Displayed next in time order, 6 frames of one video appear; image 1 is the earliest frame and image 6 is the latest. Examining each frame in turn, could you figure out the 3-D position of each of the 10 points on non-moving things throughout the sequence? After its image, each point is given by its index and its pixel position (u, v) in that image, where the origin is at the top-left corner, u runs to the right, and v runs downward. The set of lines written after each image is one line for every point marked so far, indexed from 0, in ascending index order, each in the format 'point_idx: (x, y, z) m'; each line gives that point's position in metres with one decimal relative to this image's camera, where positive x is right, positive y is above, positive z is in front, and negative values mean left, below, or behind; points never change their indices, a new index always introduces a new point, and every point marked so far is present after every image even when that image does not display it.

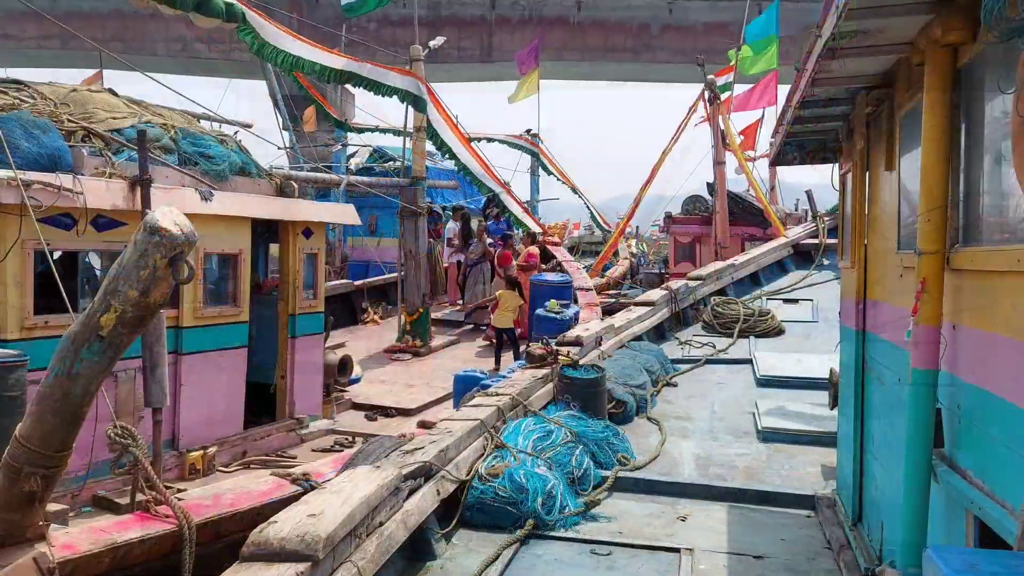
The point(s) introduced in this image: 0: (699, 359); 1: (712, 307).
0: (+1.7, -0.6, +7.2) m
1: (+2.1, -0.2, +8.3) m
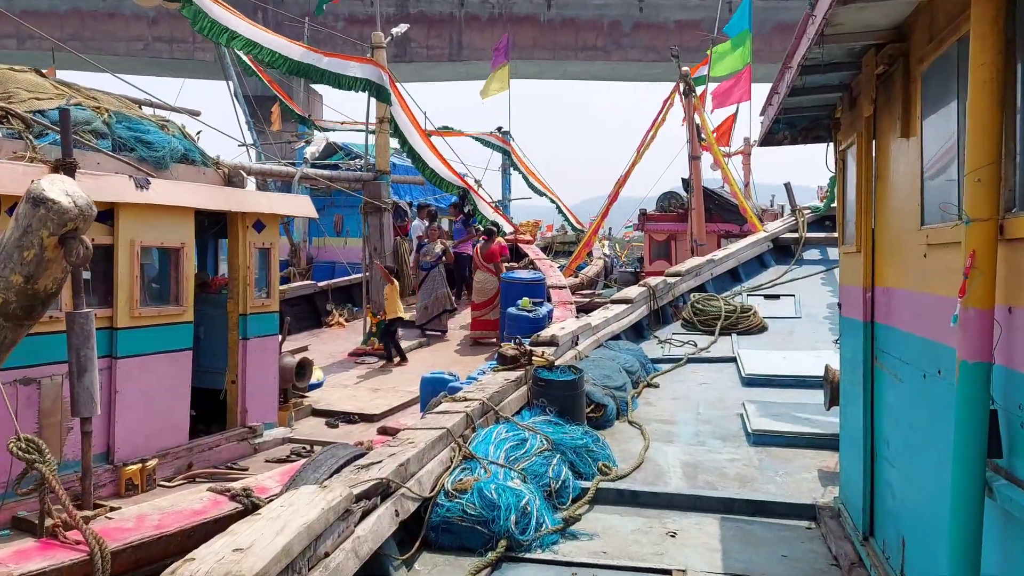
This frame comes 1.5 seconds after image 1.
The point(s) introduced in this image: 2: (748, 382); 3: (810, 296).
0: (+1.5, -0.6, +6.9) m
1: (+1.8, -0.2, +7.9) m
2: (+1.8, -0.7, +6.1) m
3: (+3.2, -0.1, +8.7) m
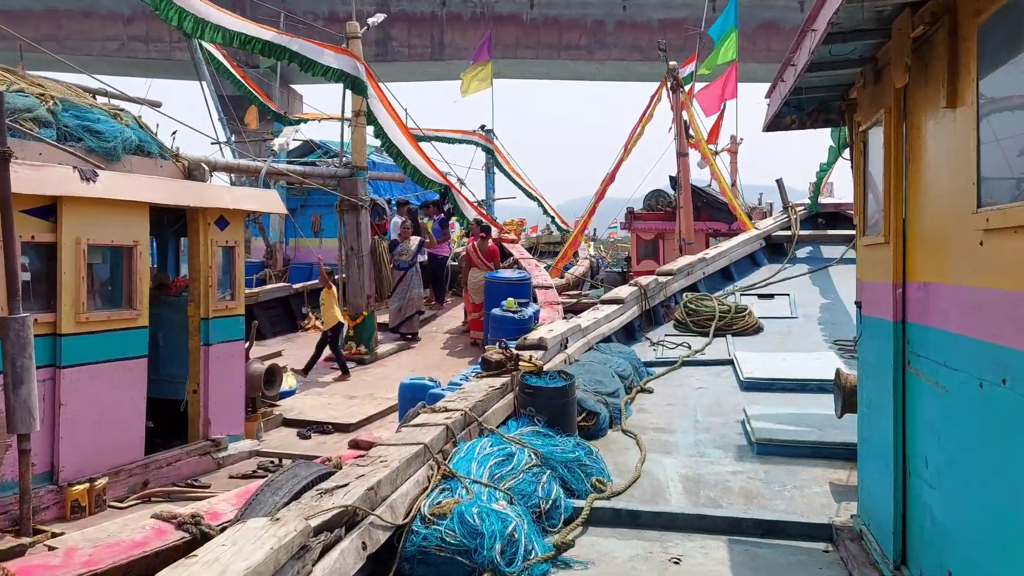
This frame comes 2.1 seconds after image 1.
0: (+1.3, -0.6, +6.5) m
1: (+1.6, -0.2, +7.6) m
2: (+1.7, -0.7, +5.8) m
3: (+3.0, -0.1, +8.3) m
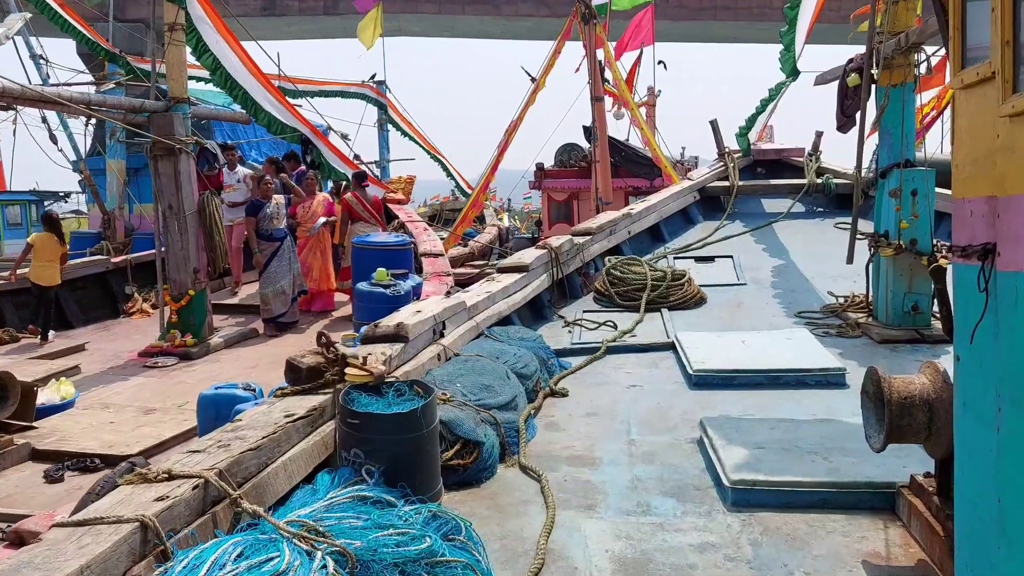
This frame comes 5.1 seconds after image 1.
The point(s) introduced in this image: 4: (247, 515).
0: (+0.5, -0.3, +4.8) m
1: (+0.7, +0.1, +5.9) m
2: (+1.0, -0.5, +4.1) m
3: (+2.0, +0.3, +6.8) m
4: (-0.7, -0.6, +2.1) m
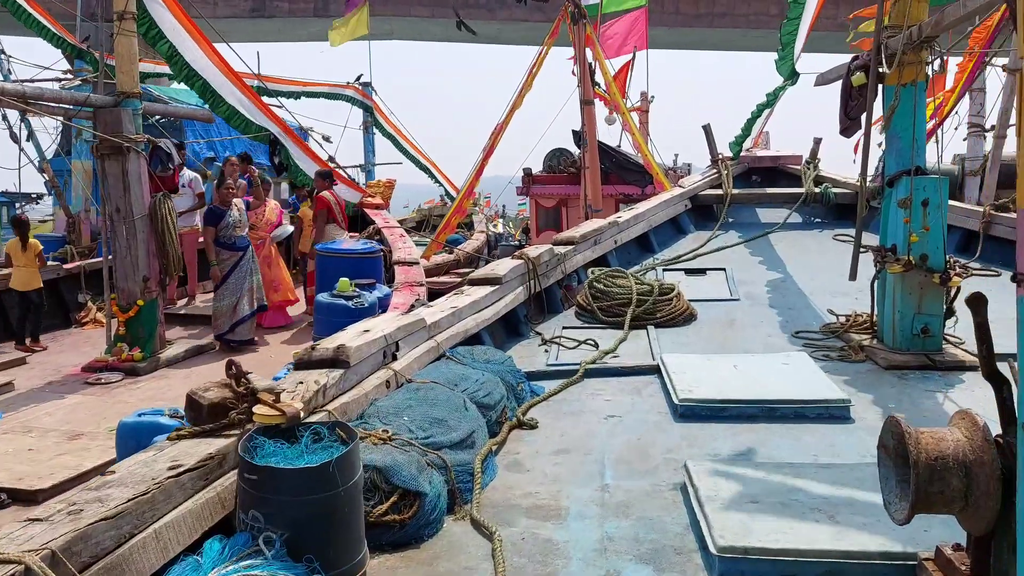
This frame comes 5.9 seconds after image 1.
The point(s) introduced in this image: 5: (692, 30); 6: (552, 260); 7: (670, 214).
0: (+0.3, -0.4, +4.3) m
1: (+0.5, 0.0, +5.4) m
2: (+0.8, -0.6, +3.6) m
3: (+1.8, +0.1, +6.3) m
4: (-0.8, -0.6, +1.6) m
5: (+4.4, +6.3, +19.4) m
6: (+0.3, +0.2, +5.5) m
7: (+1.4, +0.7, +7.1) m
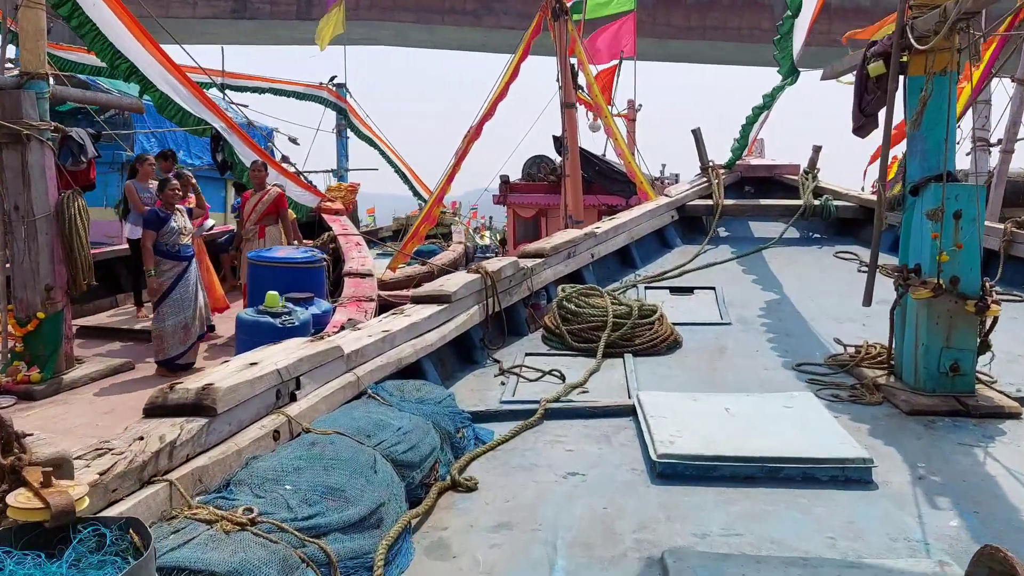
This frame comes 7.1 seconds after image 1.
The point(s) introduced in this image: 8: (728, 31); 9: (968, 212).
0: (+0.1, -0.5, +3.6) m
1: (+0.3, -0.1, +4.7) m
2: (+0.5, -0.7, +2.9) m
3: (+1.6, 0.0, +5.6) m
4: (-1.0, -0.7, +0.8) m
5: (+4.0, +5.9, +18.8) m
6: (0.0, +0.1, +4.7) m
7: (+1.1, +0.5, +6.4) m
8: (+5.0, +6.0, +18.6) m
9: (+2.0, +0.3, +3.5) m
